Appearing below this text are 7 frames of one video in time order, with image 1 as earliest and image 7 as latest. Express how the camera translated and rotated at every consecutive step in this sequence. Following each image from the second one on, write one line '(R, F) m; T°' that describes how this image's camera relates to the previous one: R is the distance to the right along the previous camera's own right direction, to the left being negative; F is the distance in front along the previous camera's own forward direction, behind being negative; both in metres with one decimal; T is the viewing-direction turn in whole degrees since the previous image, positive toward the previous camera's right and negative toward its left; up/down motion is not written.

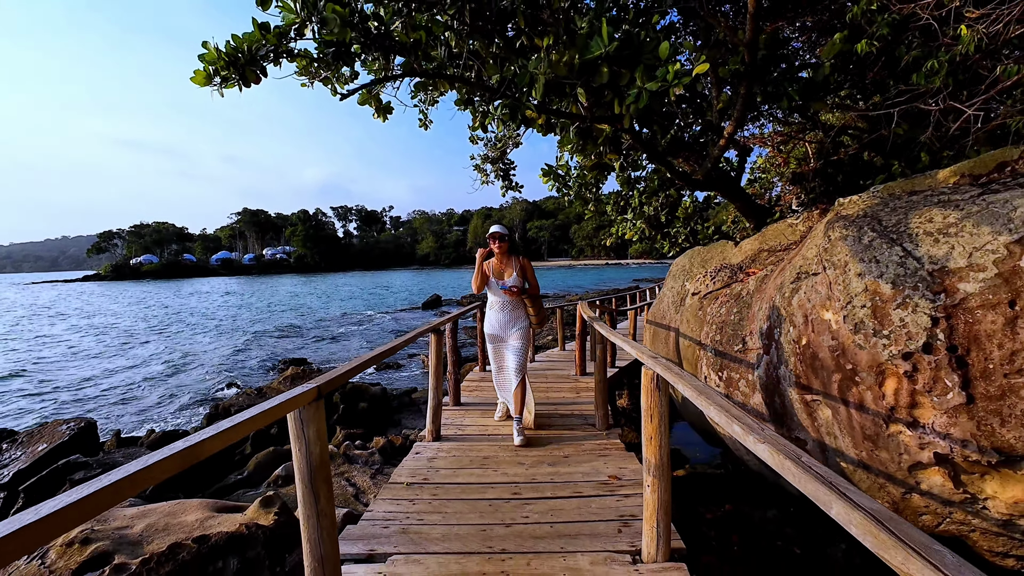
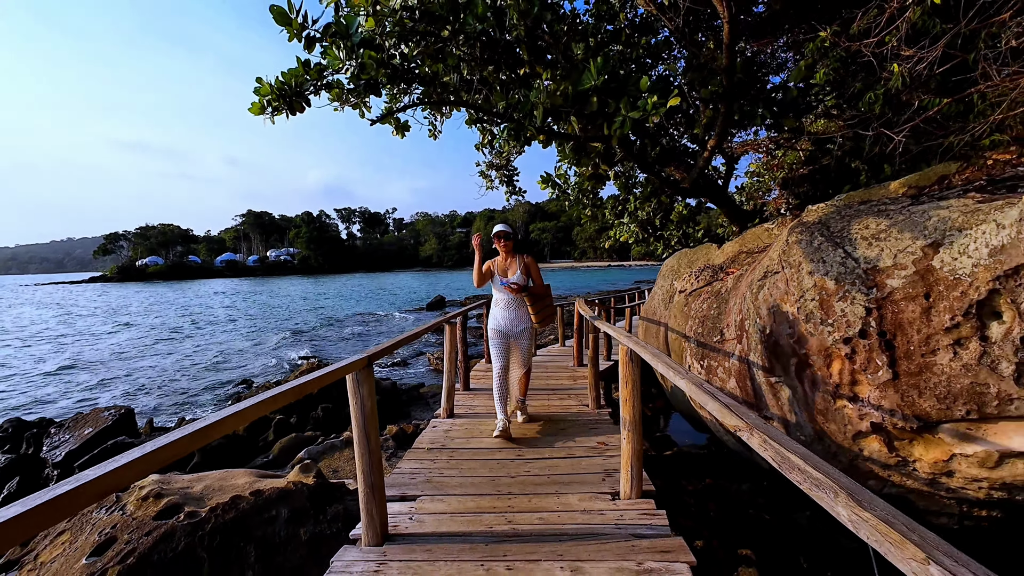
(0.0, -0.5) m; 0°
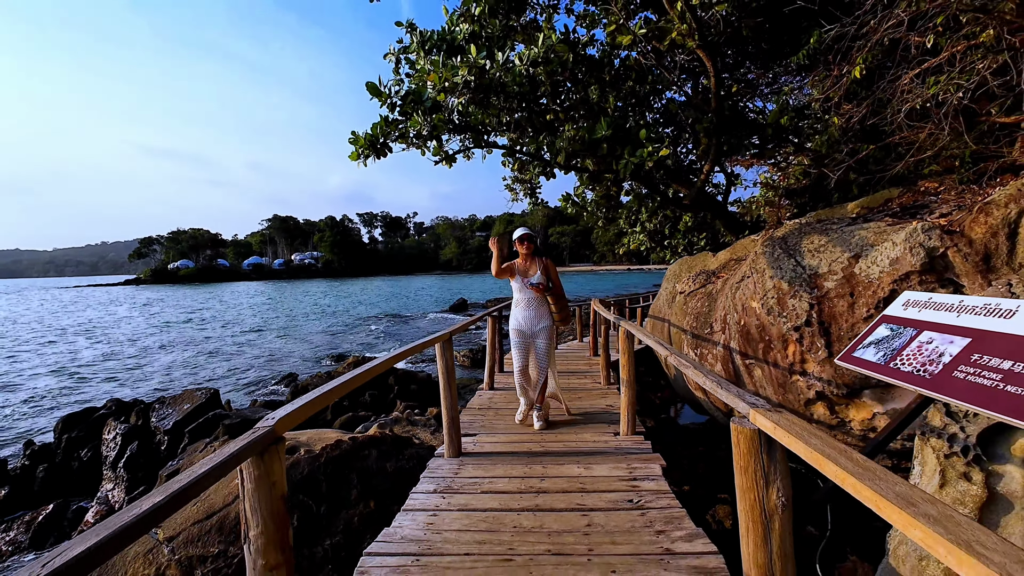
(-0.1, -1.0) m; -2°
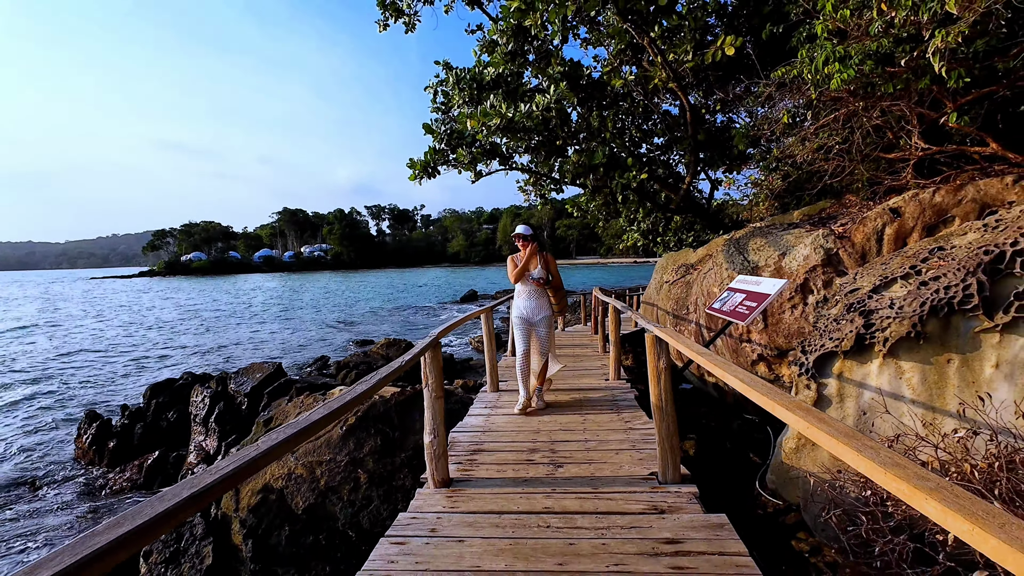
(-0.1, -1.4) m; -1°
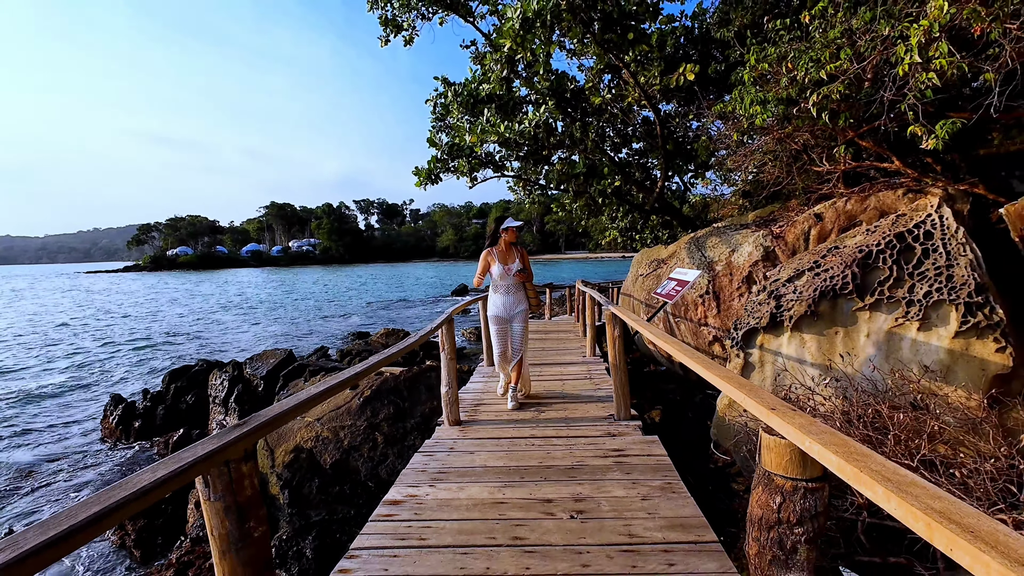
(0.0, -0.9) m; +1°
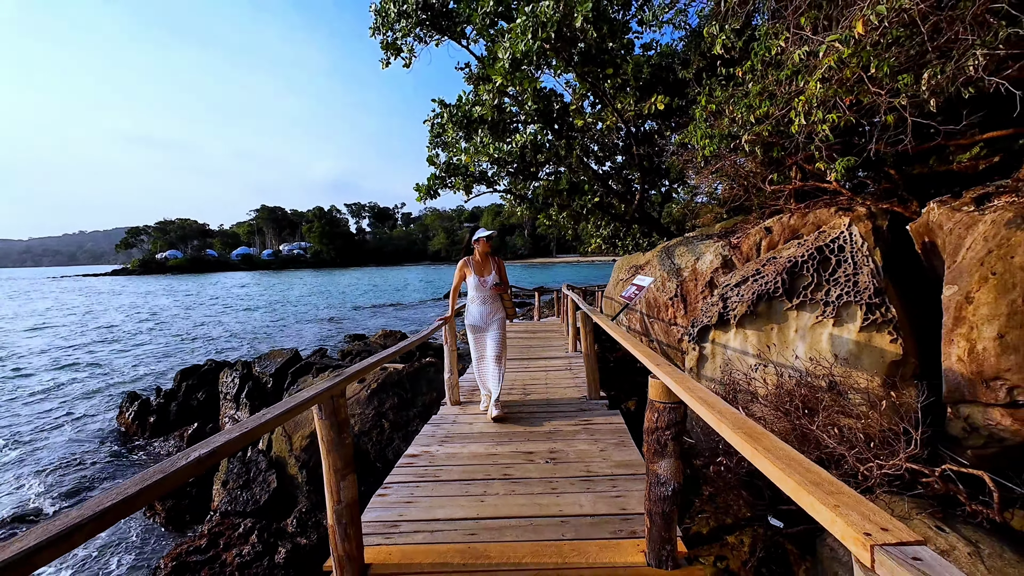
(0.0, -0.7) m; +1°
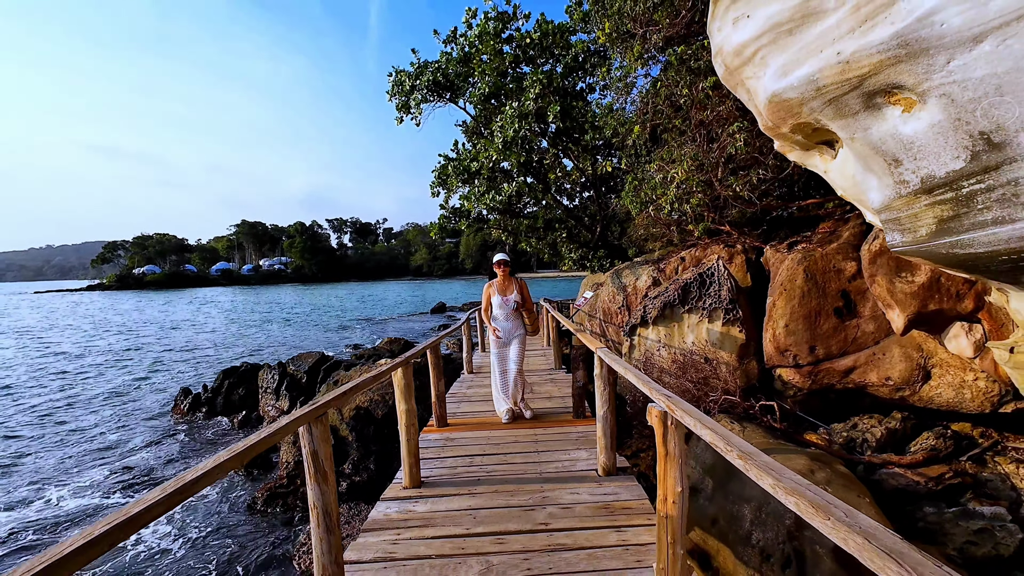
(-0.2, -2.4) m; +2°
